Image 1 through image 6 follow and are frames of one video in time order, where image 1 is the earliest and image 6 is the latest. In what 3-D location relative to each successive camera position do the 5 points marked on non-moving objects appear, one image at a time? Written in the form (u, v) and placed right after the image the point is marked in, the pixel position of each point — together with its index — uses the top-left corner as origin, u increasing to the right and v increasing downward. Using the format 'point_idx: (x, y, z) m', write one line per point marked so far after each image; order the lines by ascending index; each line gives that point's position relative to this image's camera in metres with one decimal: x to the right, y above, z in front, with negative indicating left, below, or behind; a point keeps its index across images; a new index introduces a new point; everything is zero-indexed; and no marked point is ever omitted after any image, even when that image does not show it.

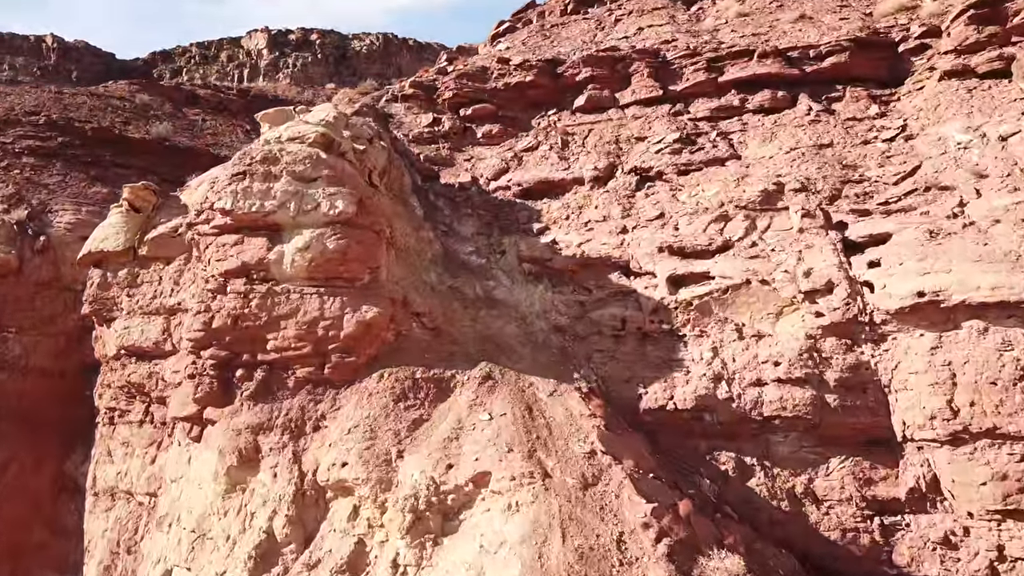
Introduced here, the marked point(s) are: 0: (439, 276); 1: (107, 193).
0: (-0.8, +0.1, +8.5) m
1: (-7.9, +1.8, +15.6) m
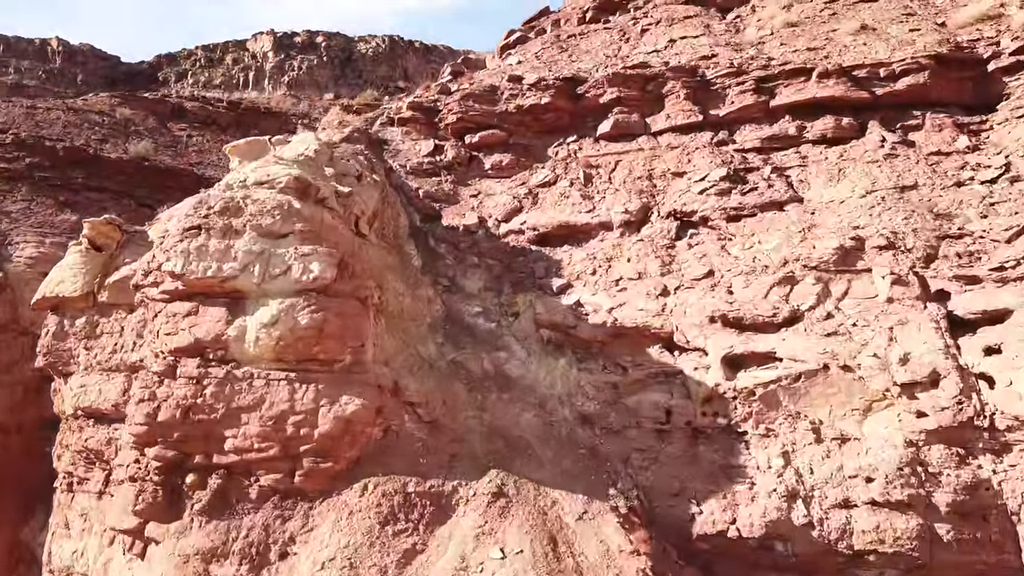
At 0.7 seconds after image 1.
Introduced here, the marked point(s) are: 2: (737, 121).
0: (-0.6, -0.5, +7.0) m
1: (-7.7, +1.2, +14.2) m
2: (+2.5, +1.8, +8.9) m
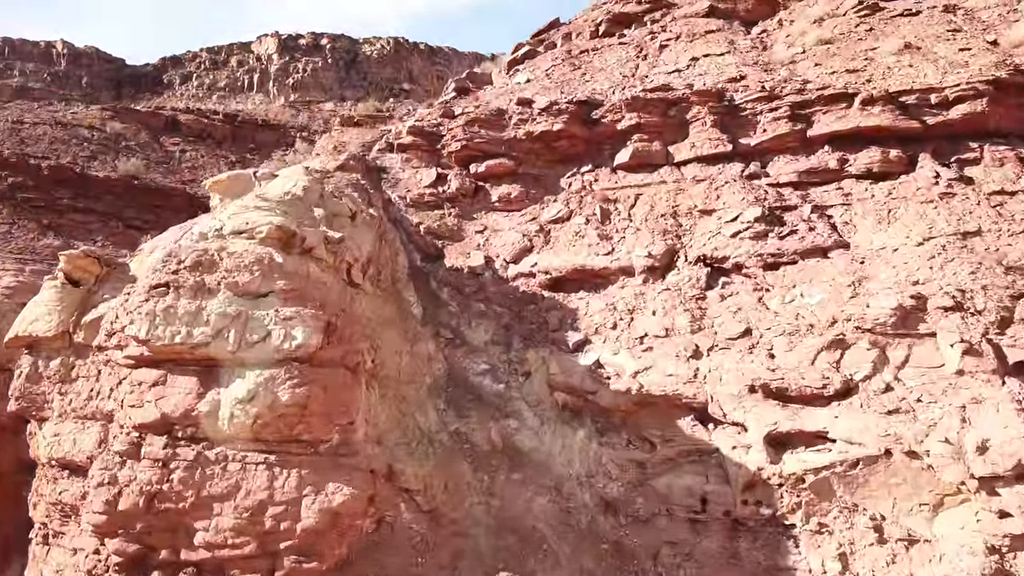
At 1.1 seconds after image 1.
0: (-0.6, -1.0, +6.2) m
1: (-7.5, +0.7, +13.4) m
2: (+2.6, +1.4, +8.1) m
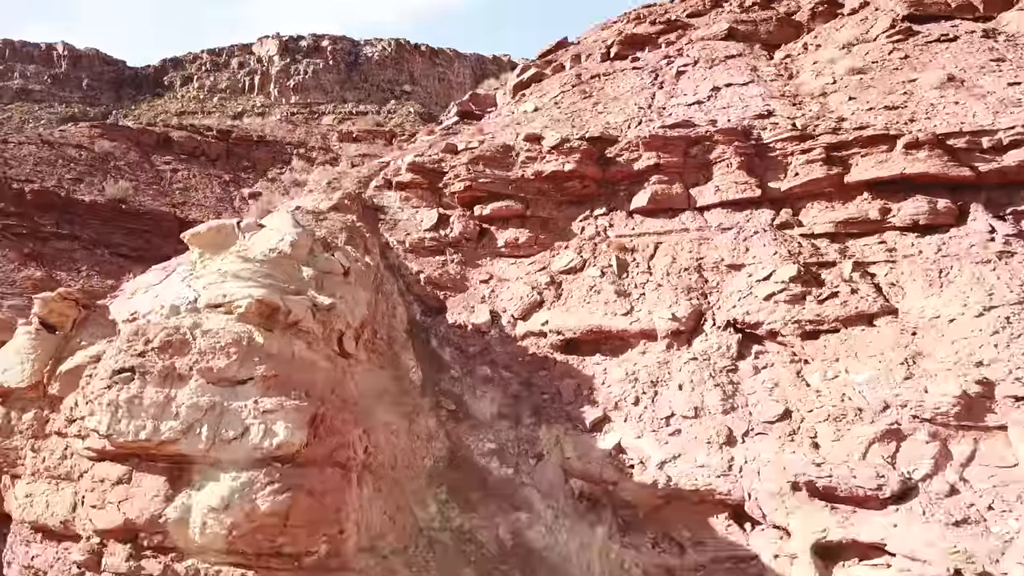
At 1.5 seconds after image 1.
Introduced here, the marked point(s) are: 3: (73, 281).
0: (-0.5, -1.5, +5.5) m
1: (-7.5, +0.2, +12.7) m
2: (+2.7, +0.8, +7.4) m
3: (-7.1, +0.1, +13.0) m
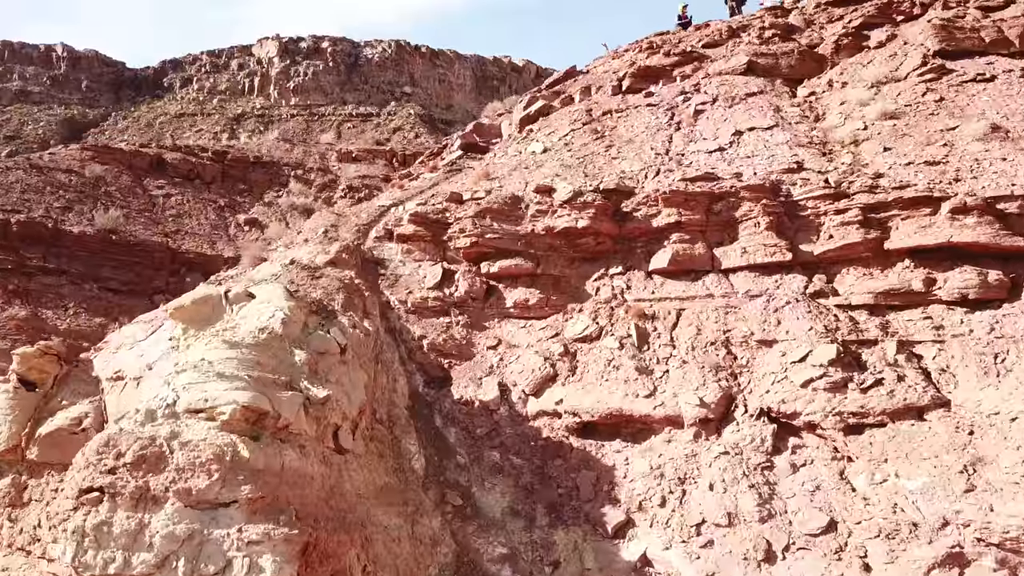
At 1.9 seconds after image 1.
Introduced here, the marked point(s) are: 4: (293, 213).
0: (-0.4, -2.1, +4.9) m
1: (-7.4, -0.4, +12.2) m
2: (+2.7, +0.2, +6.8) m
3: (-7.0, -0.5, +12.5) m
4: (-4.7, +1.6, +17.3) m
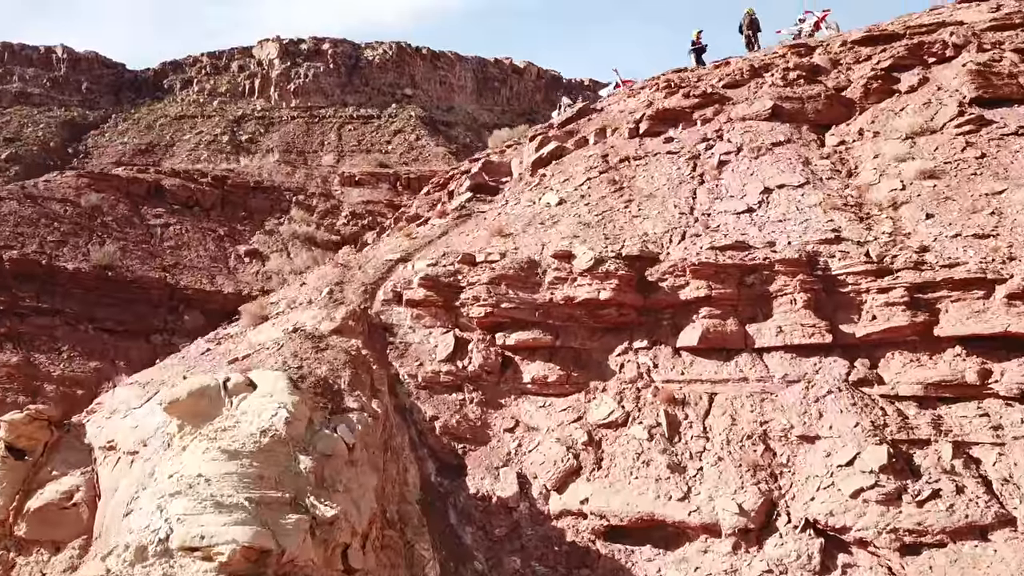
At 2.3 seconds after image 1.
0: (-0.2, -2.8, +4.5) m
1: (-7.2, -1.1, +11.7) m
2: (+2.9, -0.4, +6.4) m
3: (-6.8, -1.2, +12.0) m
4: (-4.5, +0.9, +16.8) m
